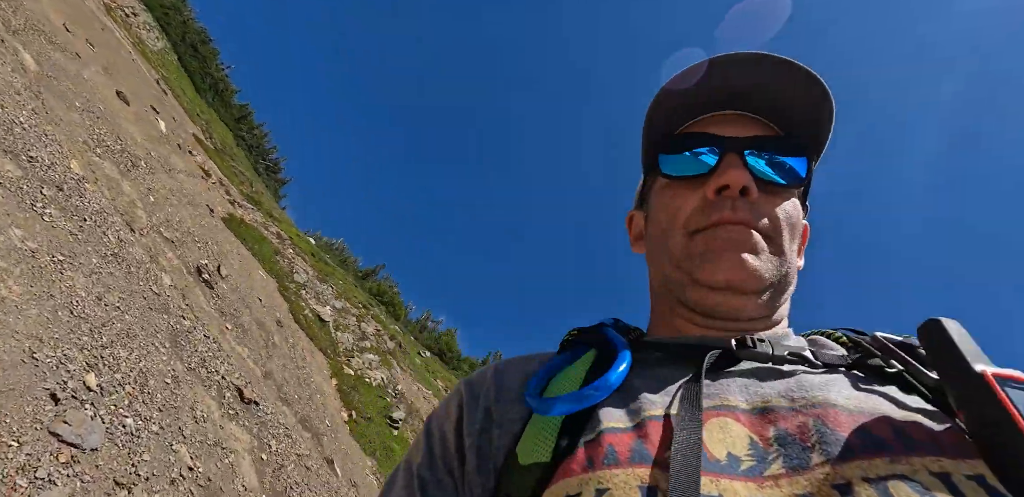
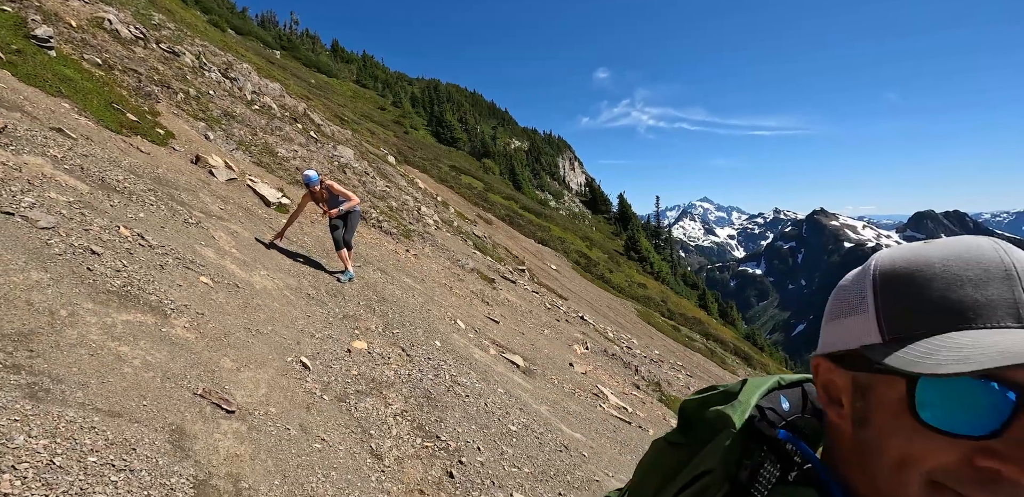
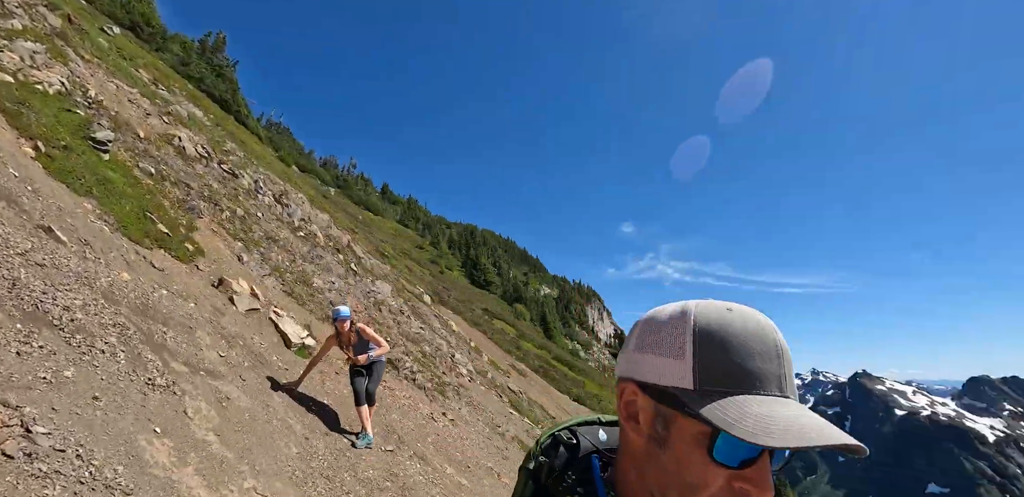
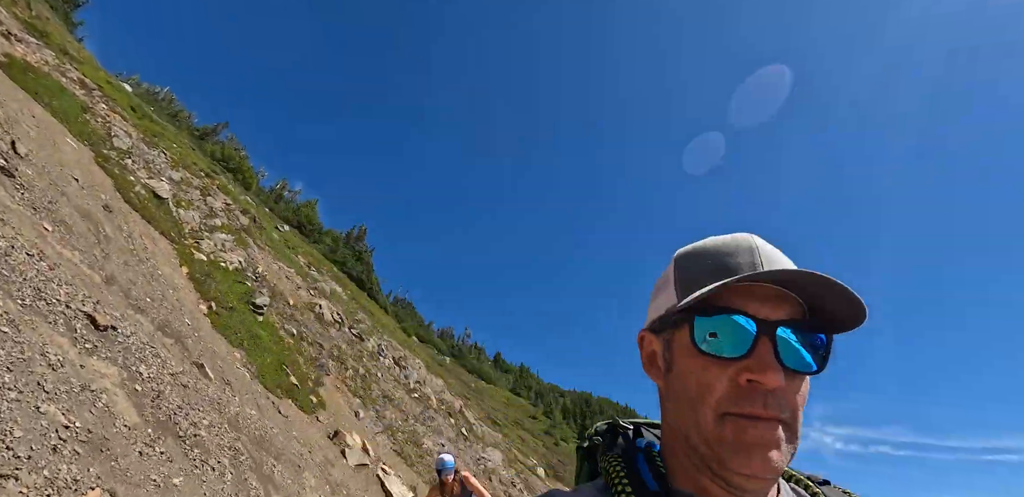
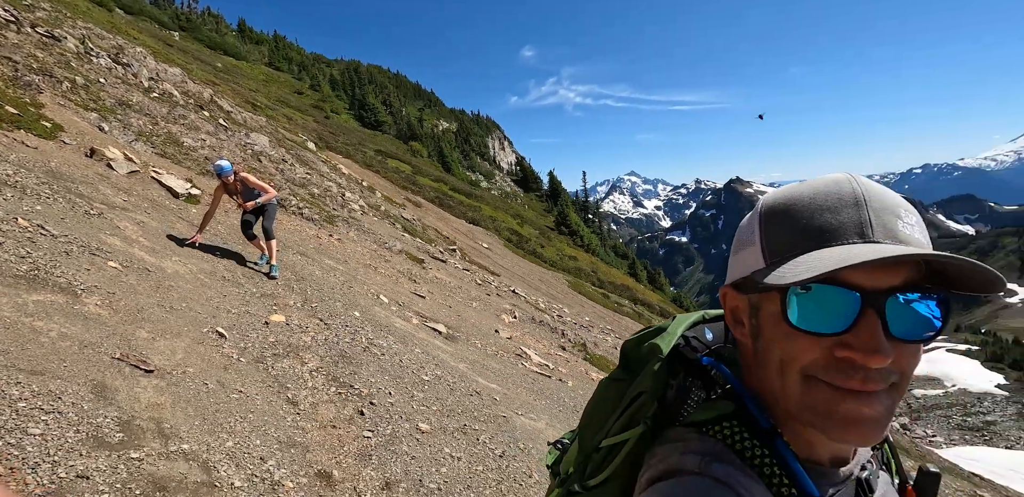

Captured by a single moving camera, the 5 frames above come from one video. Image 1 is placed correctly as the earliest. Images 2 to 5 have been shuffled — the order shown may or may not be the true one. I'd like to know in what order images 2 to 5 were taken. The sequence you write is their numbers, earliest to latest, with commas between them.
4, 3, 2, 5
